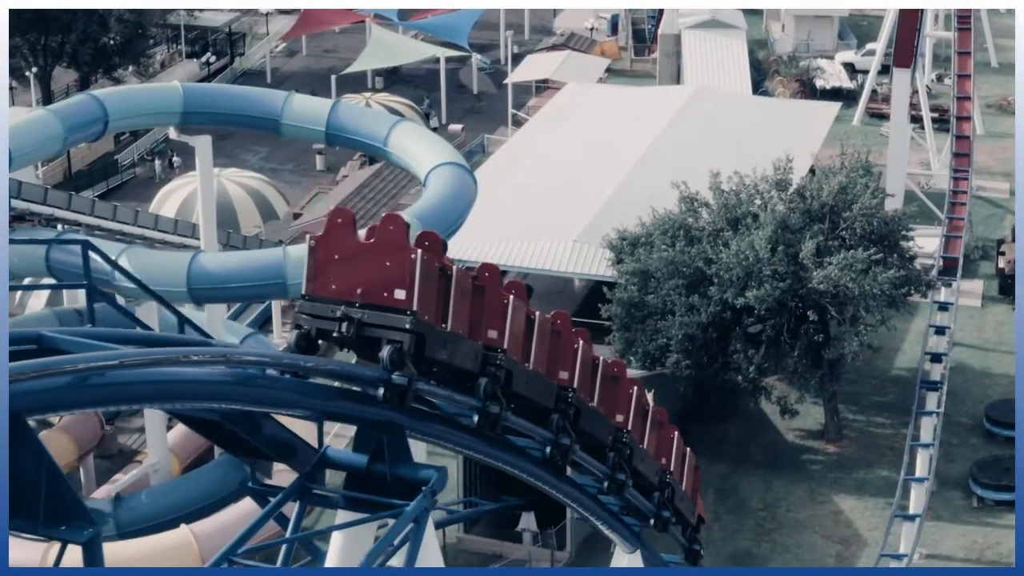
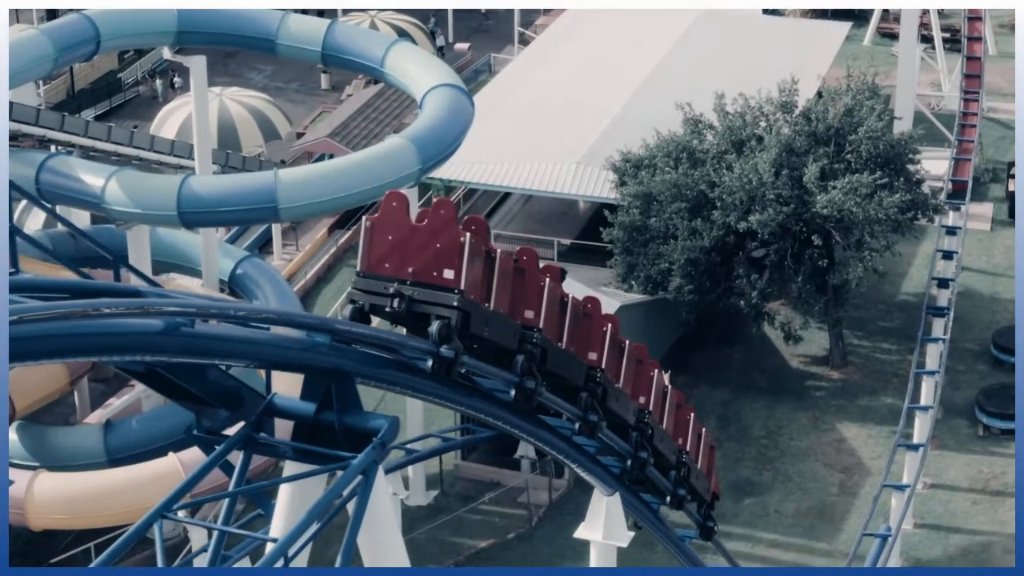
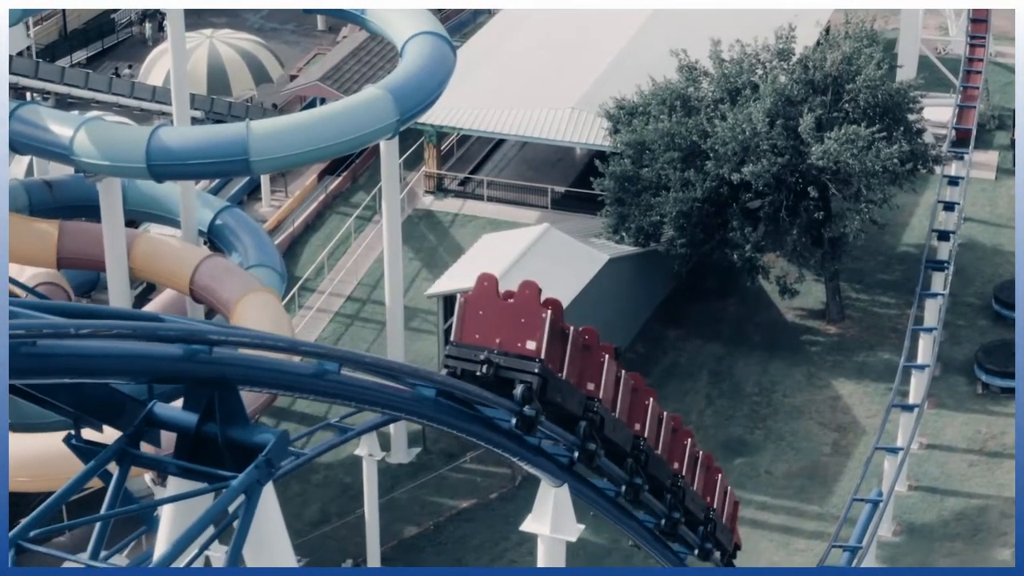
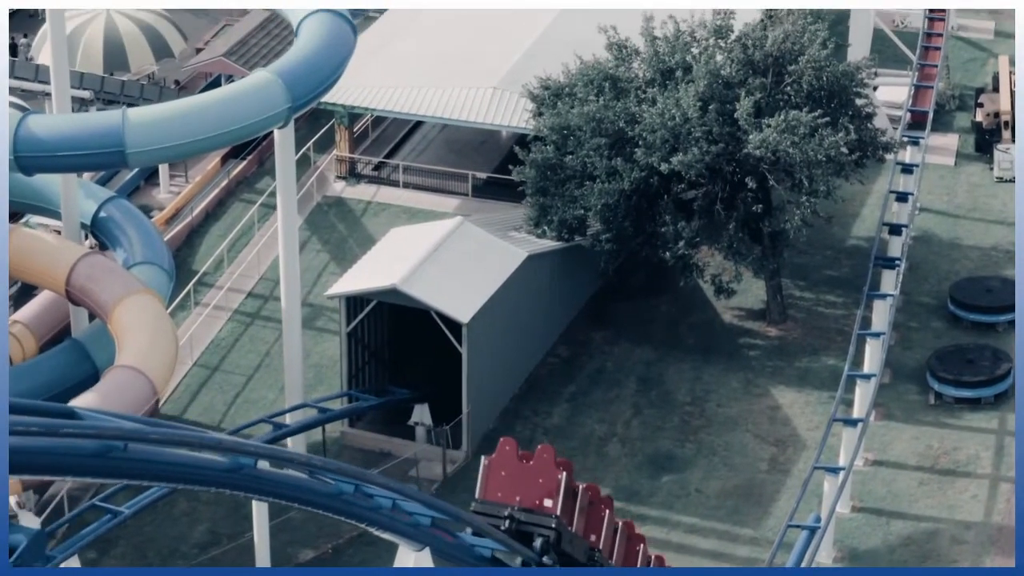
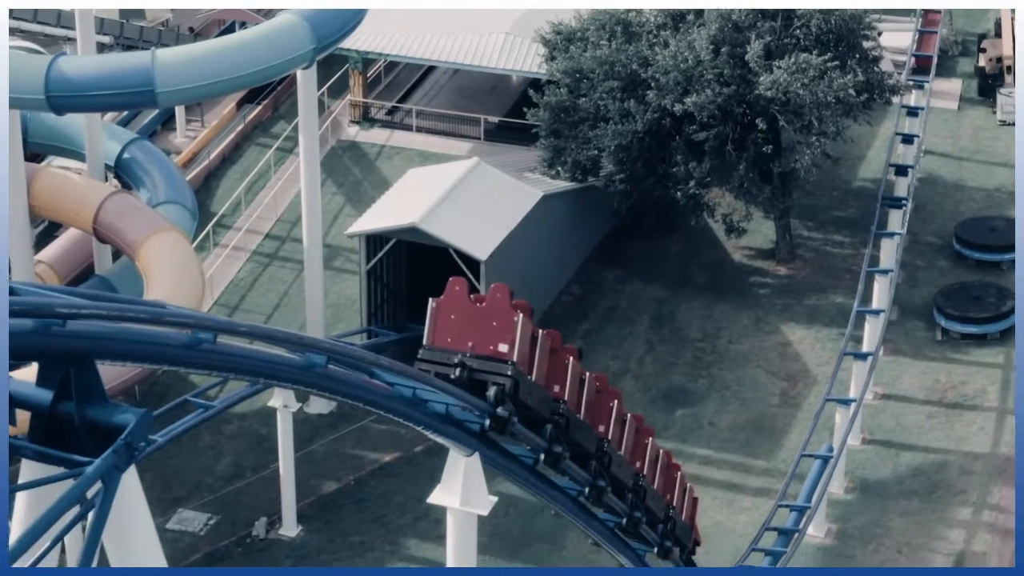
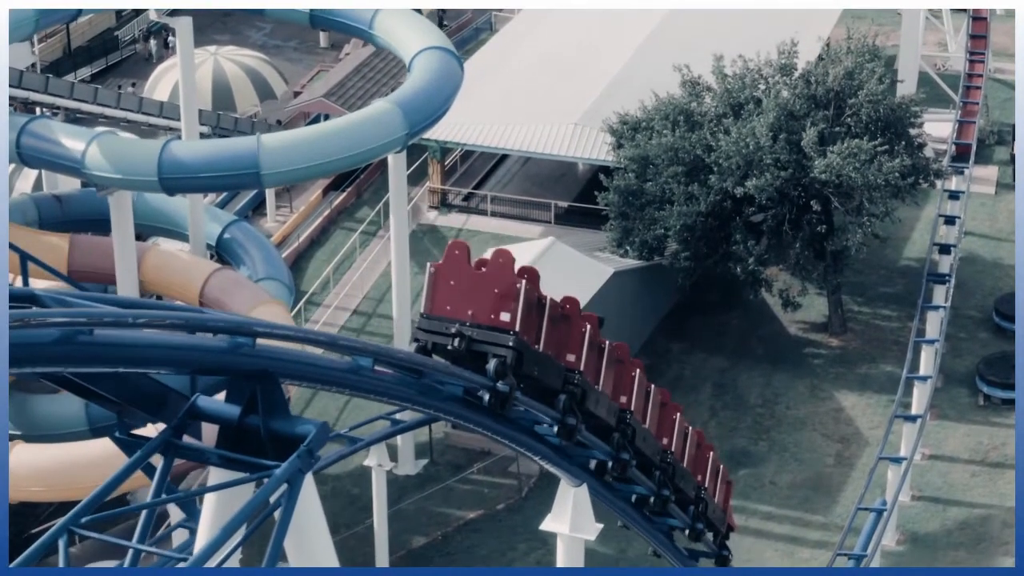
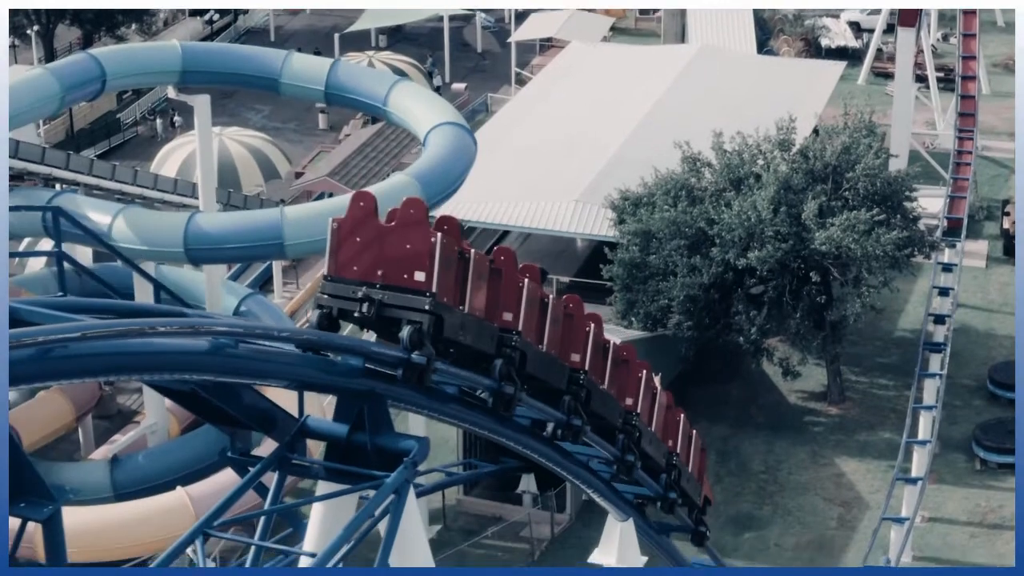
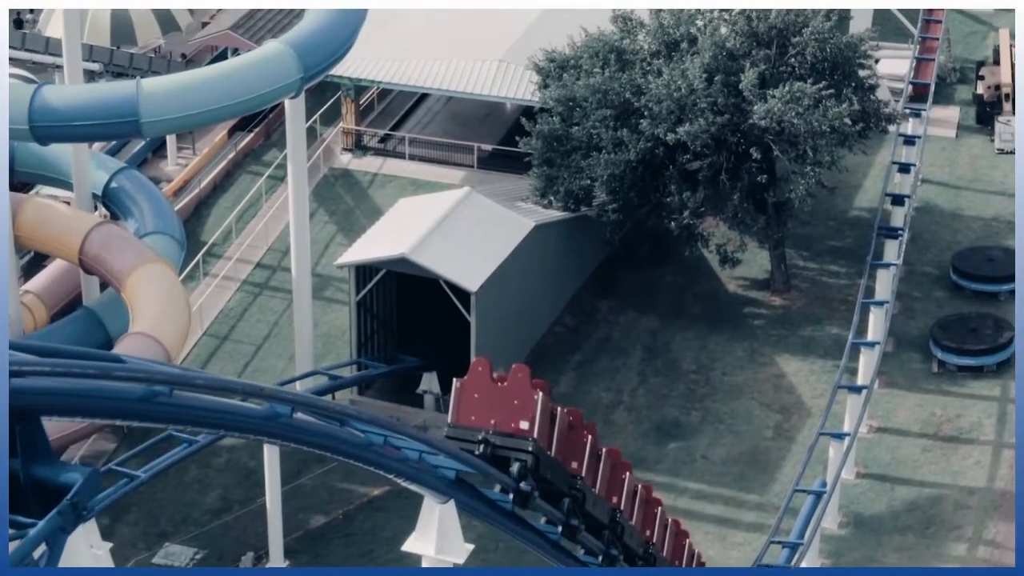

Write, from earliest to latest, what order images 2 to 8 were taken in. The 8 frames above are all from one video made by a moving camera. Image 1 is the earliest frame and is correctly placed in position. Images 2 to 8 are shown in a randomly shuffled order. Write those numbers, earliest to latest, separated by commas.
7, 2, 6, 3, 5, 8, 4
